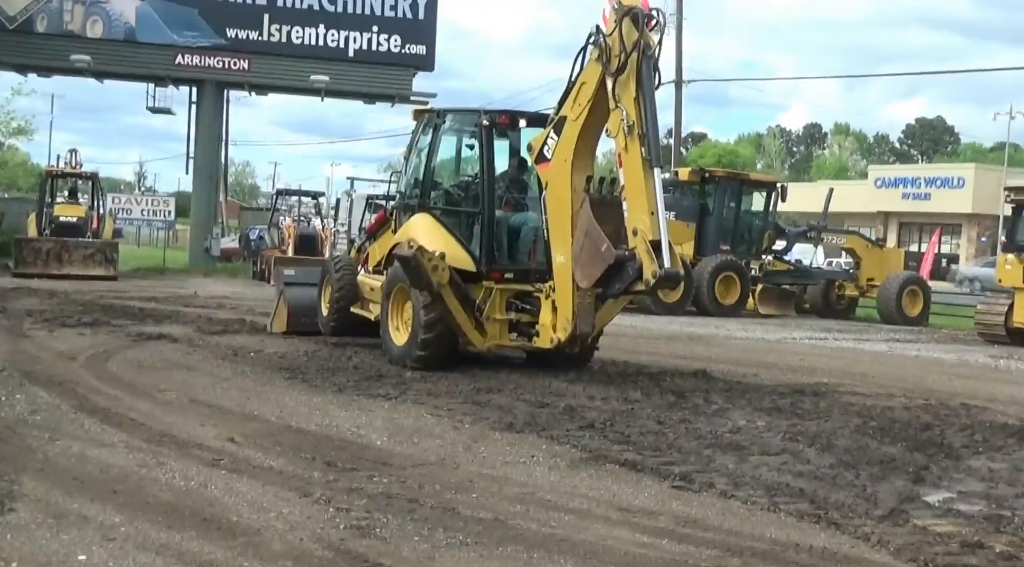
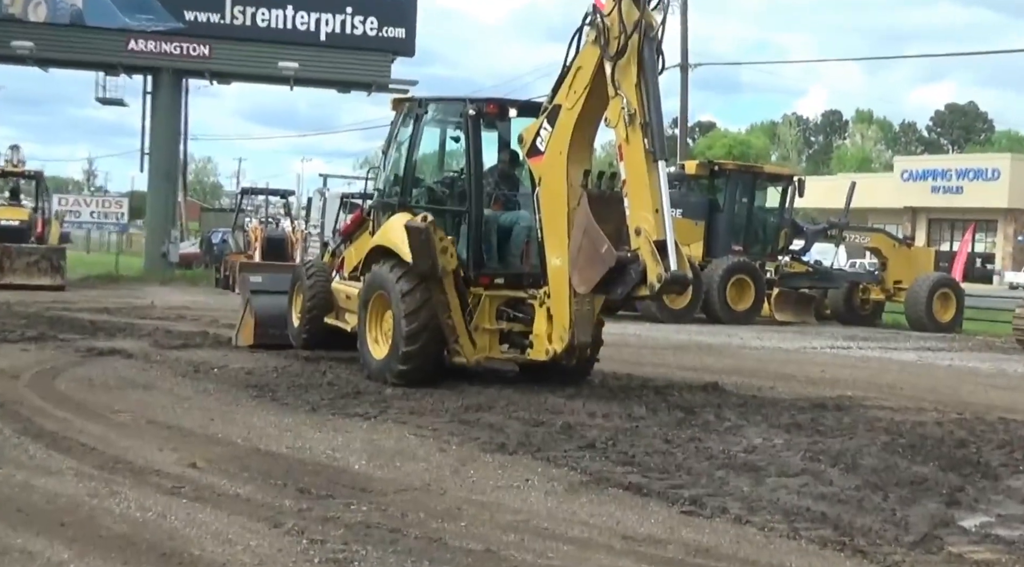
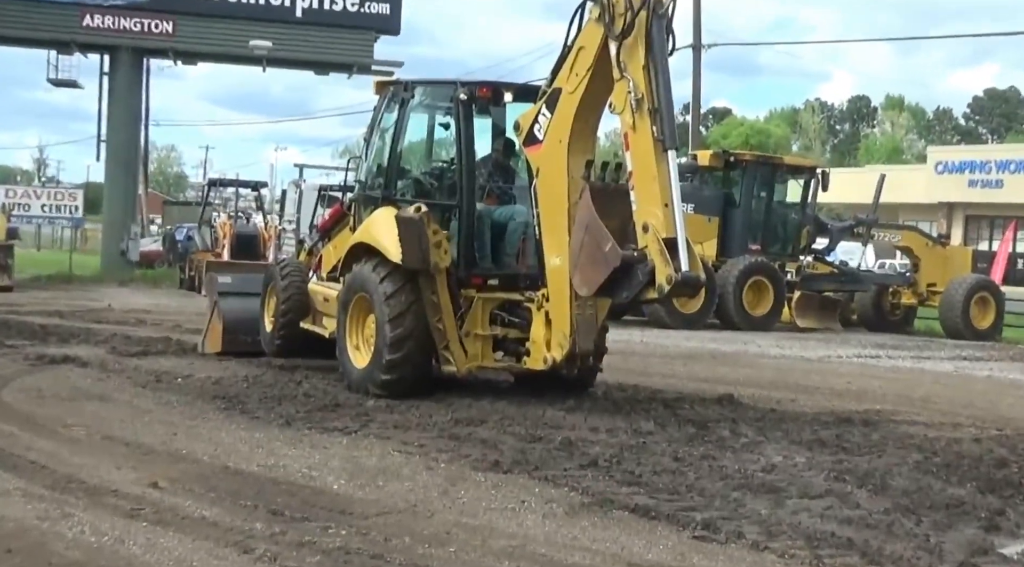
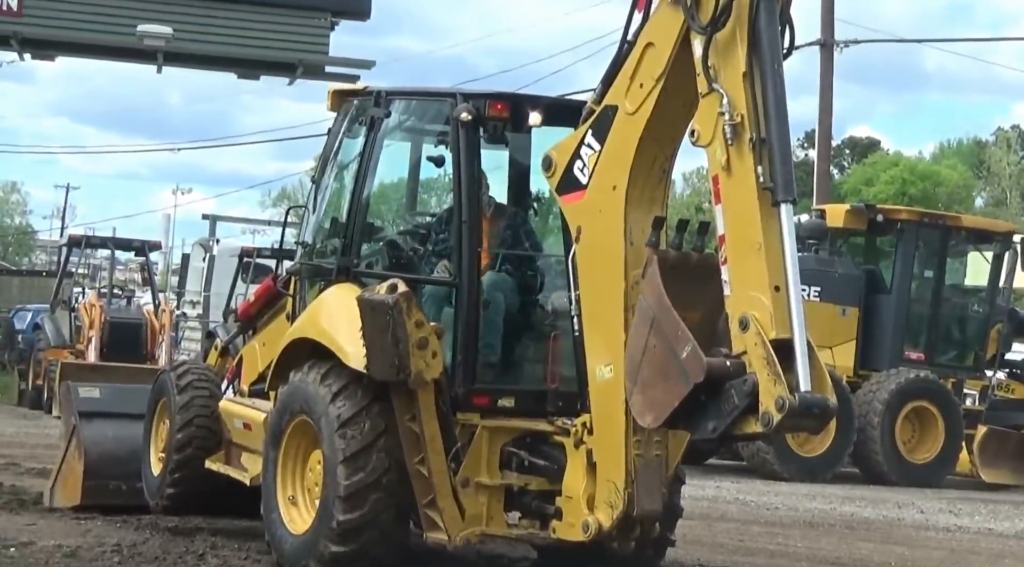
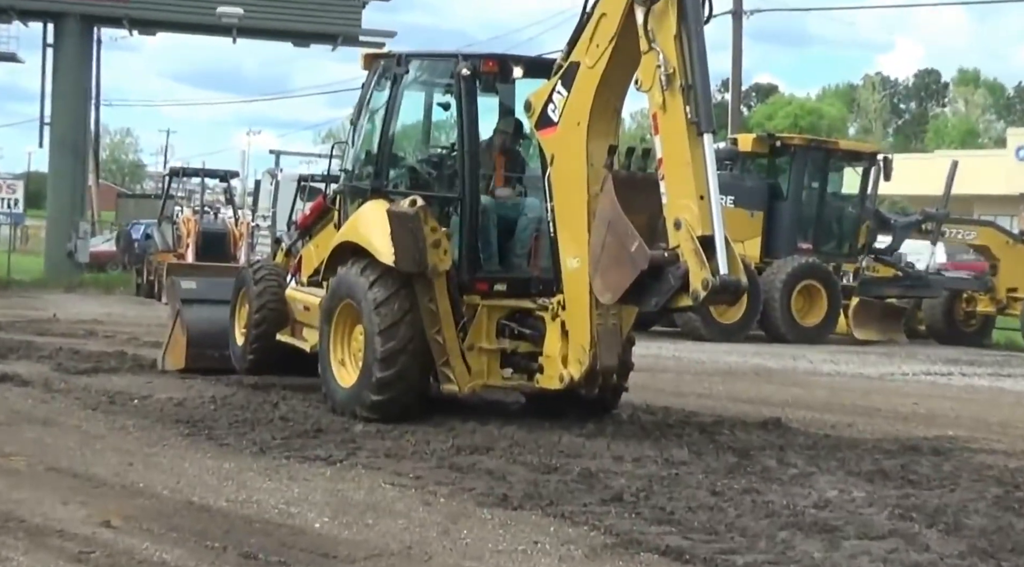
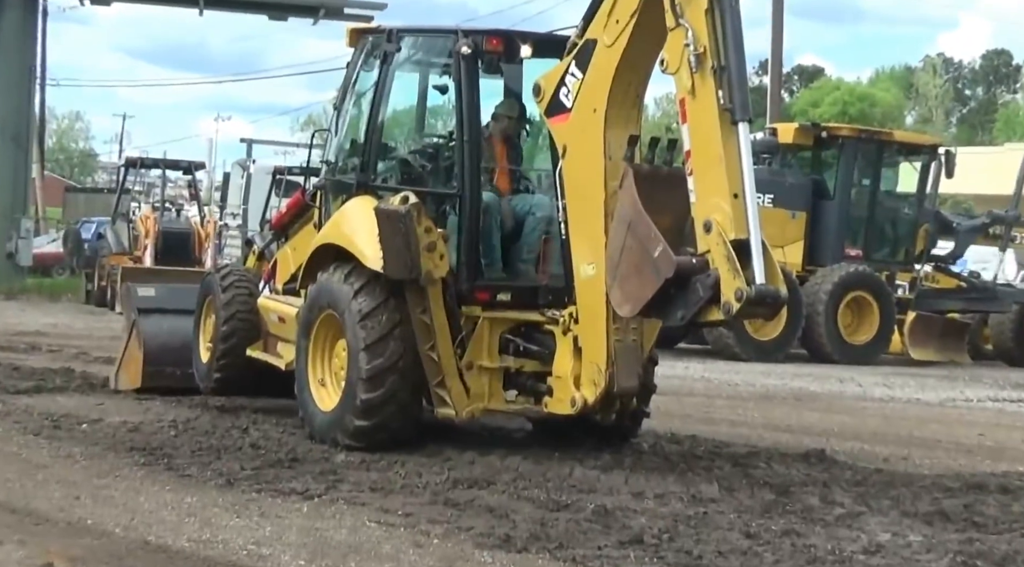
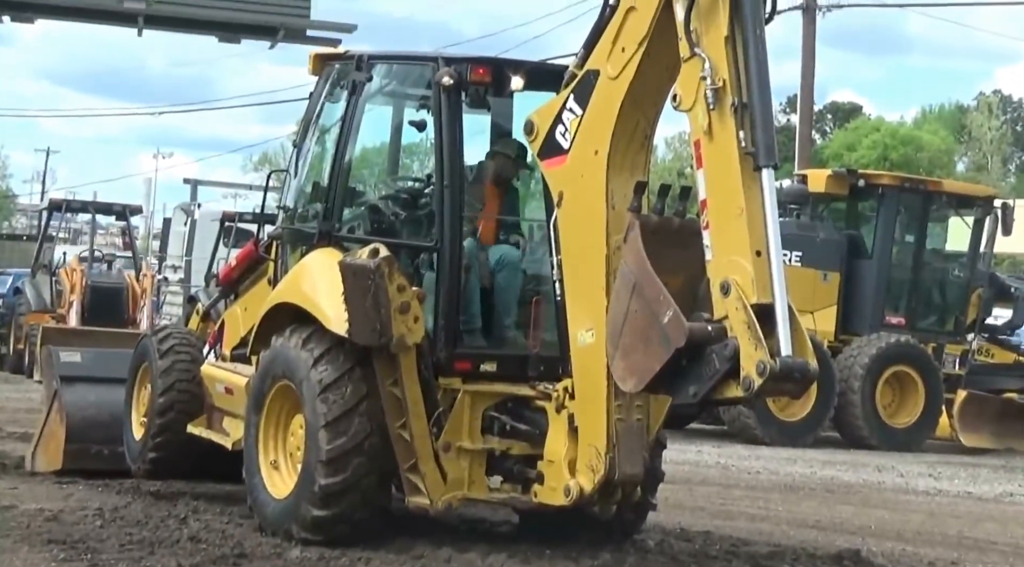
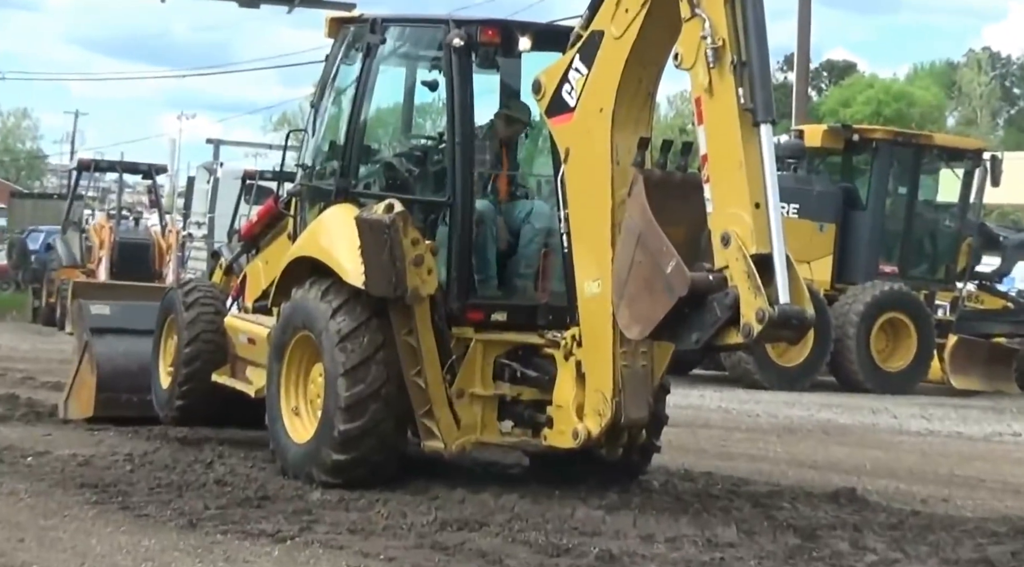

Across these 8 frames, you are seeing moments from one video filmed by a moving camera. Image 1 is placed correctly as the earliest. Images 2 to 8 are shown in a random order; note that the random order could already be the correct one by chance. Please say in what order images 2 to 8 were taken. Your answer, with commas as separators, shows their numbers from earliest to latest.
2, 3, 5, 6, 8, 7, 4
